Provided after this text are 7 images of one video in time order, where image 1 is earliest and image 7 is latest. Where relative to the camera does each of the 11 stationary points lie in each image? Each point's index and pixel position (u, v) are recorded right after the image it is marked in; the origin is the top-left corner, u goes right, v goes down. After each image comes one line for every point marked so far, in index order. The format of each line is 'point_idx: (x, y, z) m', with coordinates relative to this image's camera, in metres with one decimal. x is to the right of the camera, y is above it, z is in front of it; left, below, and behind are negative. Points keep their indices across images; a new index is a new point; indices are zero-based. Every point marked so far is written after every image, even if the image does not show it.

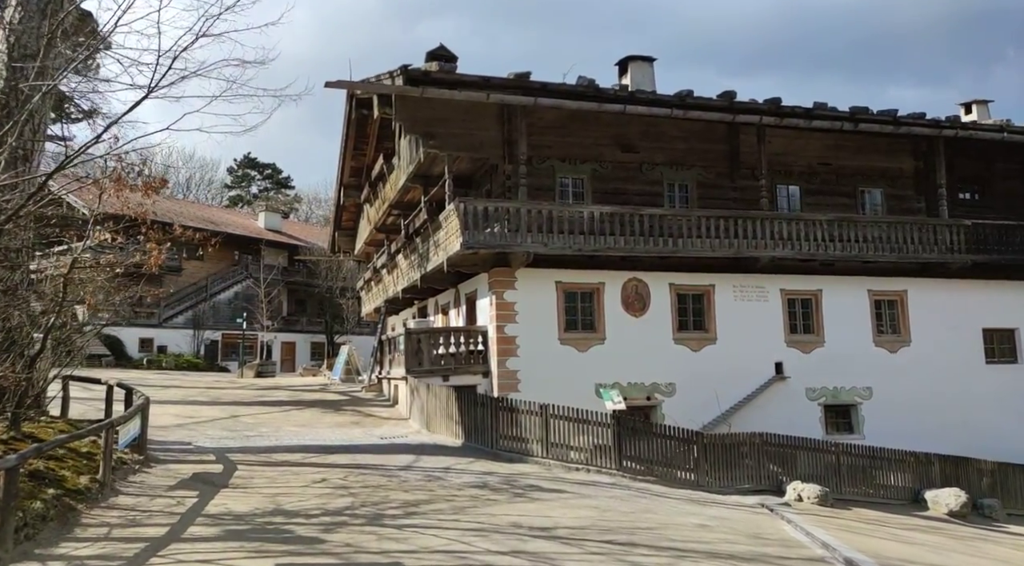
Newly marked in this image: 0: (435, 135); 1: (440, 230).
0: (-1.9, +3.6, +17.9) m
1: (-1.8, +1.4, +18.4) m
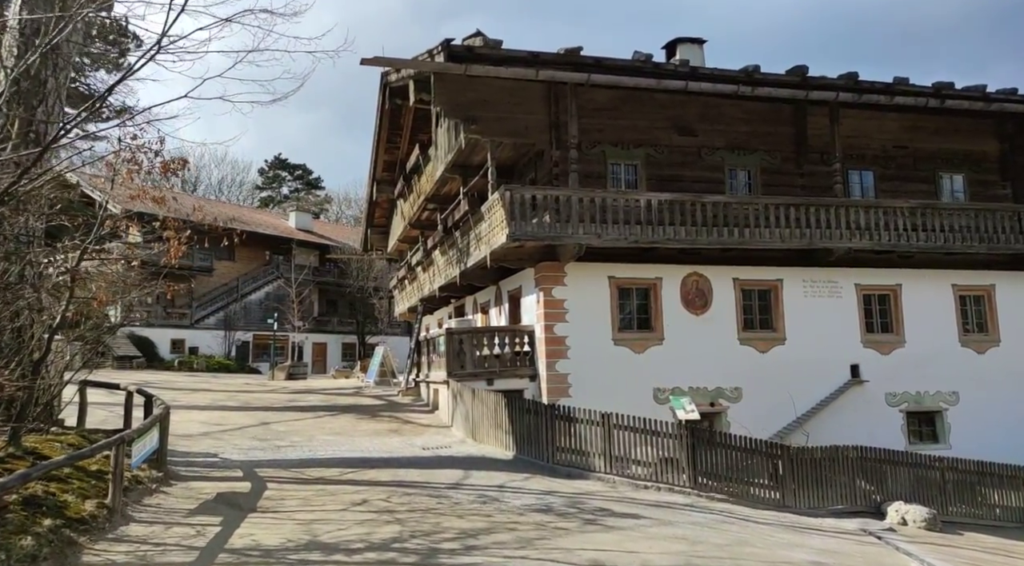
0: (-0.8, +3.7, +16.6) m
1: (-0.7, +1.5, +17.0) m
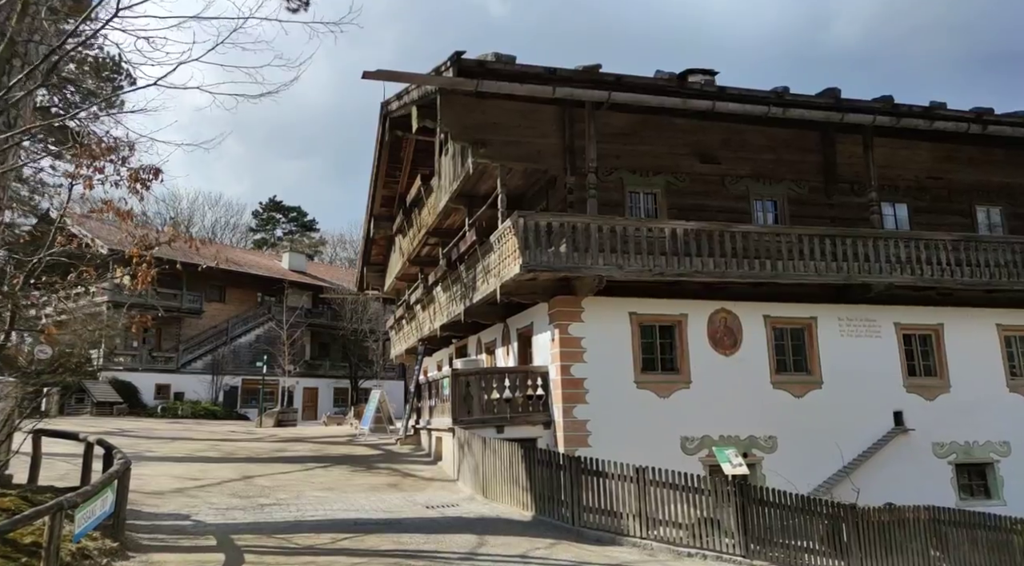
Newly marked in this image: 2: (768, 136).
0: (-0.5, +3.0, +15.3) m
1: (-0.4, +0.7, +15.6) m
2: (+6.0, +3.5, +17.1) m
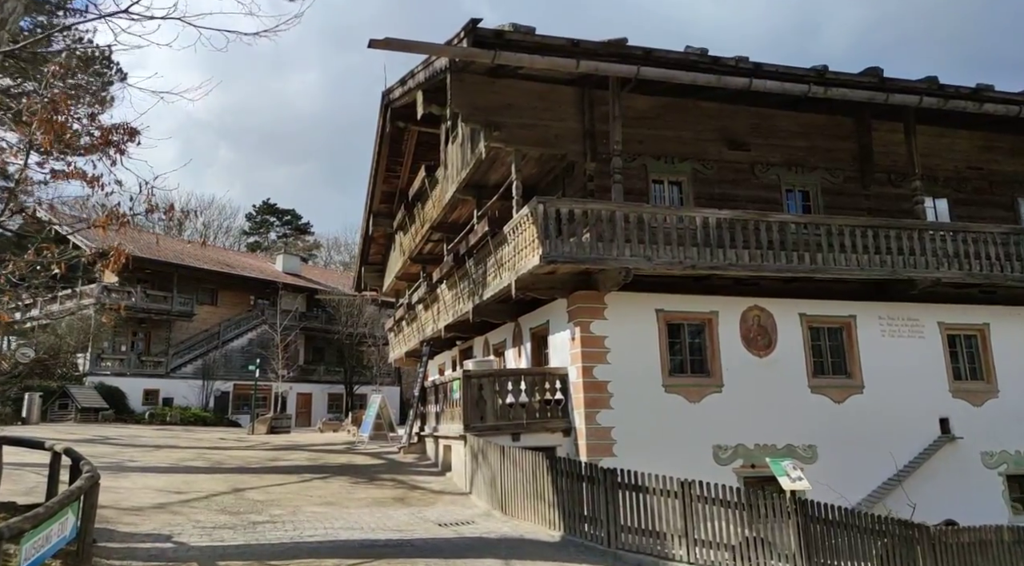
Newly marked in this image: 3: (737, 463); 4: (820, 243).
0: (-0.2, +3.1, +14.1) m
1: (-0.1, +0.8, +14.4) m
2: (+6.3, +3.6, +15.9) m
3: (+4.3, -3.4, +13.7) m
4: (+5.9, +0.8, +13.9) m
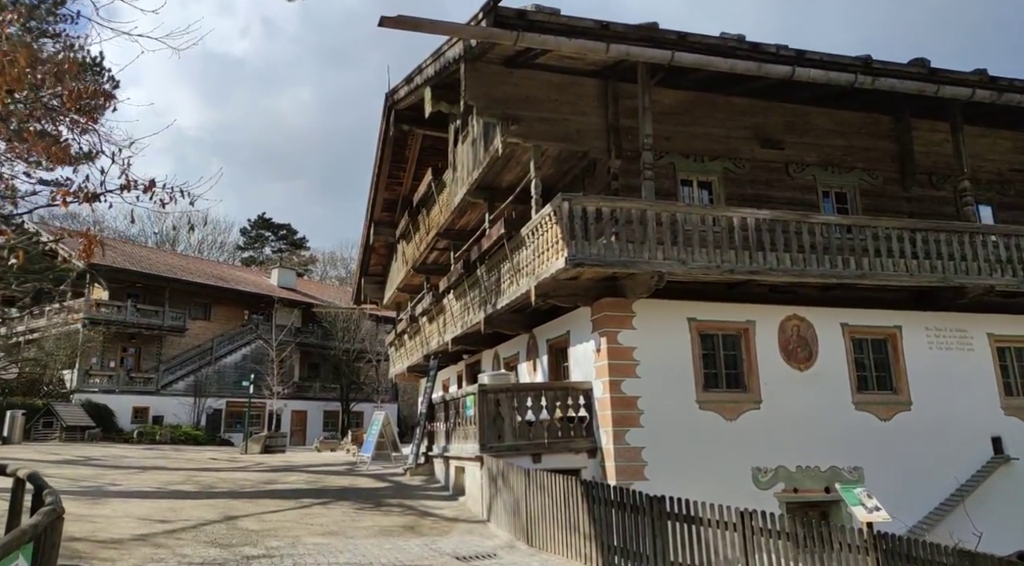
0: (+0.1, +2.9, +13.0) m
1: (+0.2, +0.6, +13.3) m
2: (+6.7, +3.4, +14.9) m
3: (+4.6, -3.5, +12.5) m
4: (+6.3, +0.7, +12.8) m
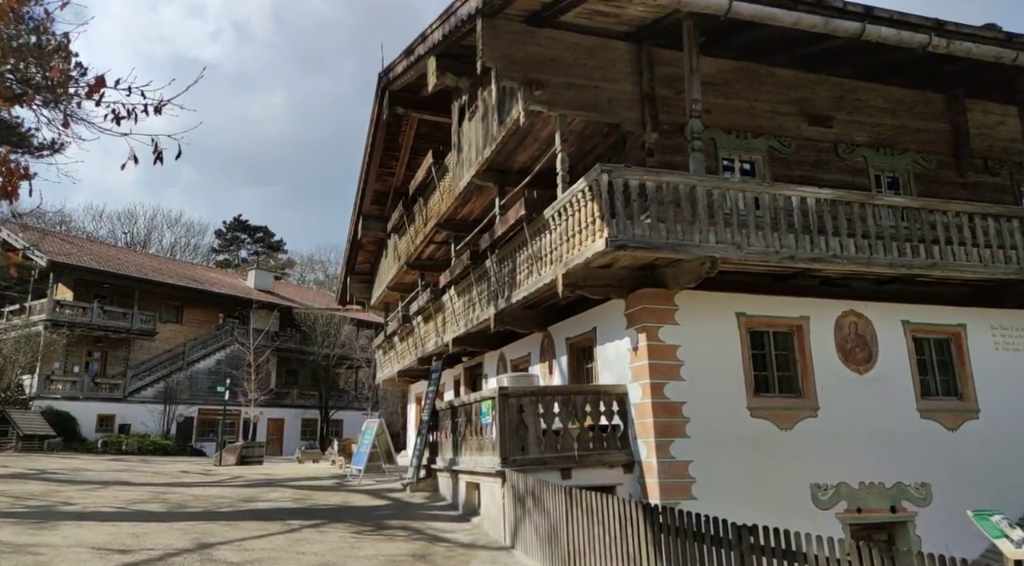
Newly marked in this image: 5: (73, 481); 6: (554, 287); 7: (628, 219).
0: (+0.5, +3.1, +11.4) m
1: (+0.6, +0.8, +11.6) m
2: (+7.0, +3.5, +13.5) m
3: (+5.0, -3.4, +10.9) m
4: (+6.6, +0.8, +11.3) m
5: (-10.4, -4.6, +17.0) m
6: (+0.7, -0.1, +11.5) m
7: (+1.6, +0.9, +9.8) m
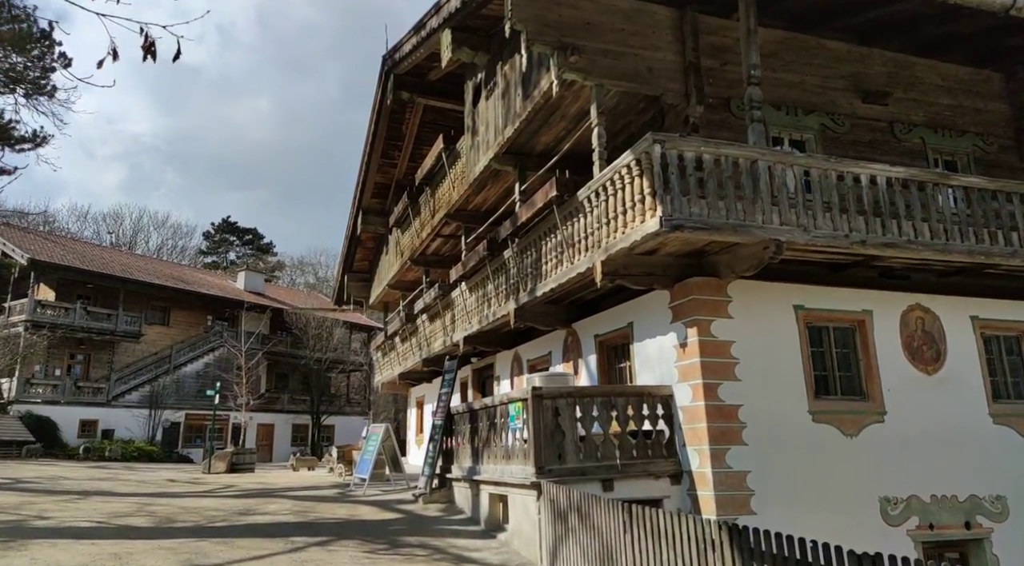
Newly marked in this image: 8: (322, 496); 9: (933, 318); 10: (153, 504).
0: (+1.0, +3.3, +10.2) m
1: (+1.0, +1.0, +10.4) m
2: (+7.4, +3.6, +12.5) m
3: (+5.4, -3.2, +9.8) m
4: (+7.1, +0.9, +10.2) m
5: (-10.0, -4.5, +15.6) m
6: (+1.1, +0.1, +10.3) m
7: (+2.1, +1.0, +8.6) m
8: (-3.8, -4.2, +14.4) m
9: (+6.2, -0.5, +10.7) m
10: (-6.7, -4.1, +13.5) m
